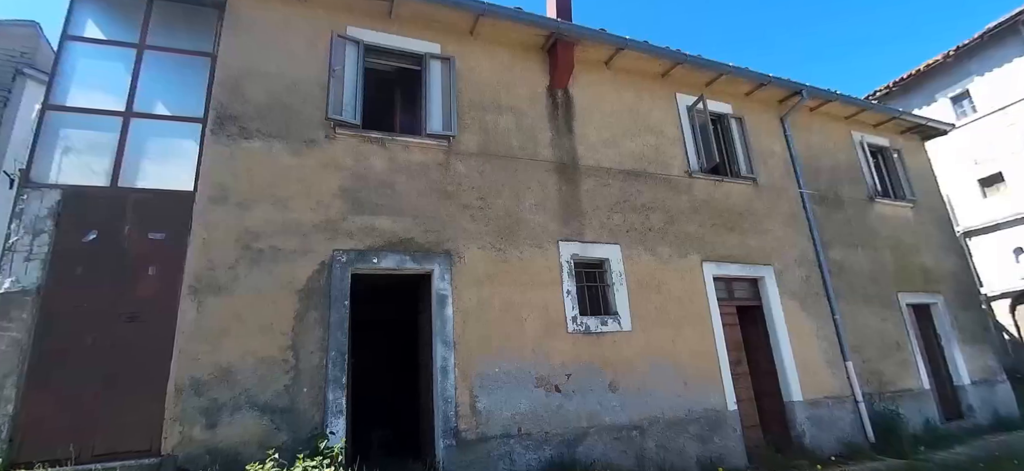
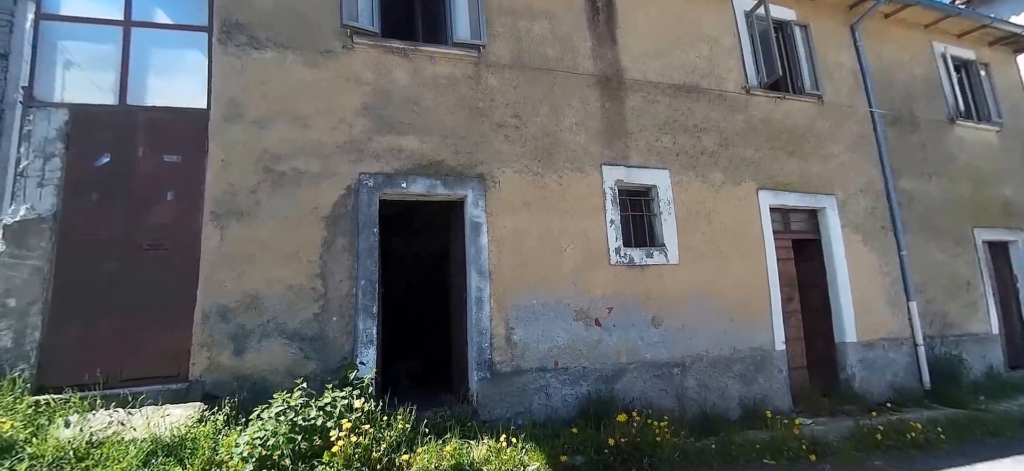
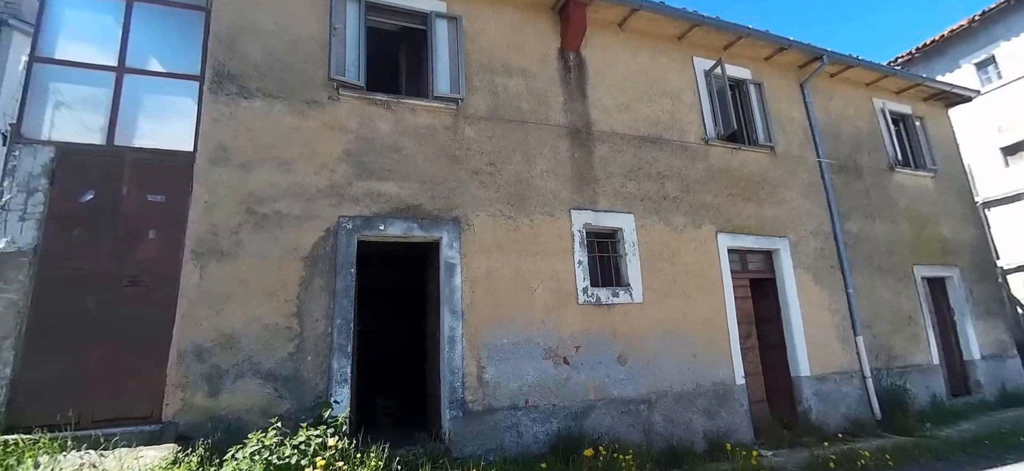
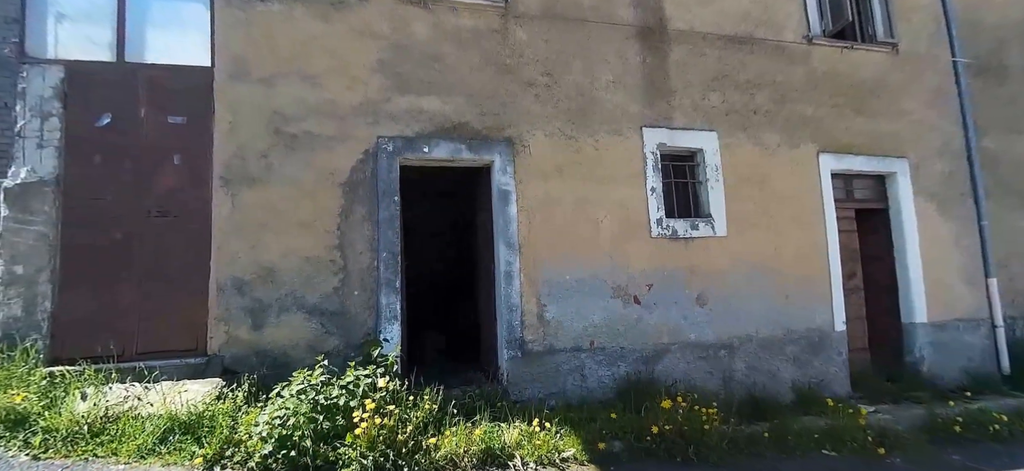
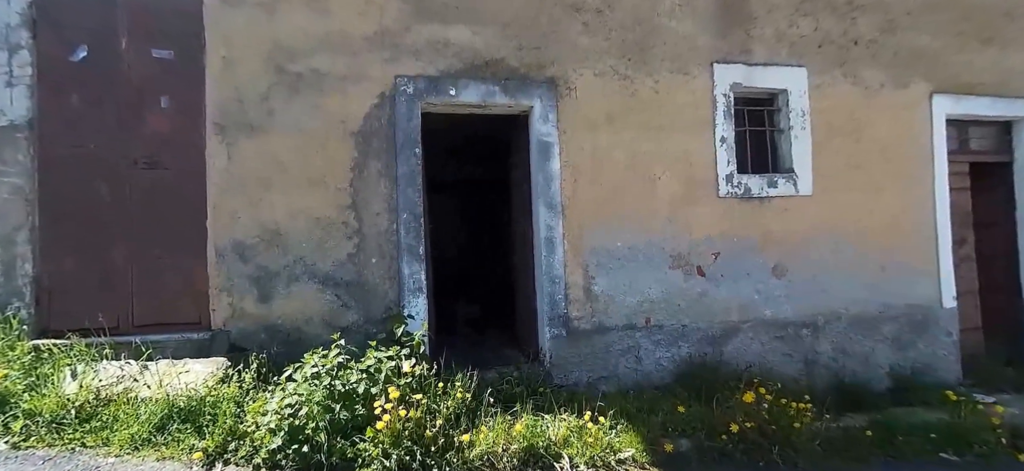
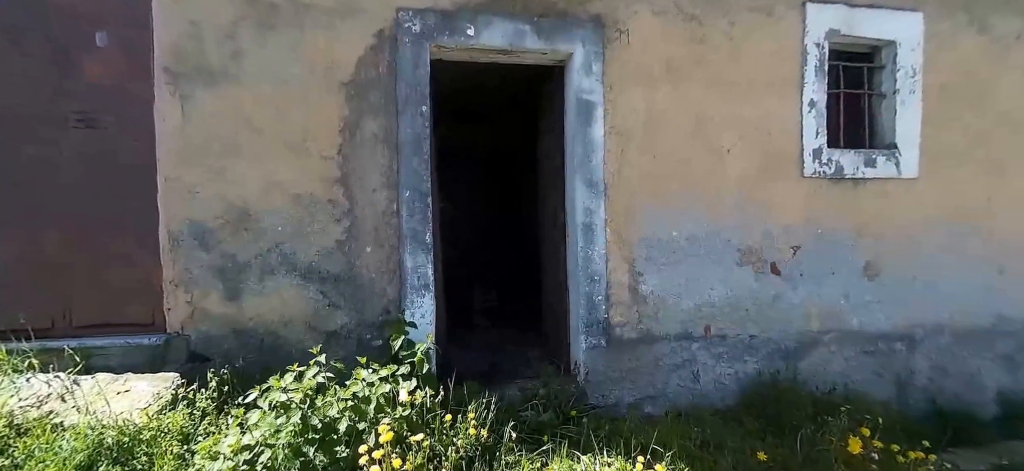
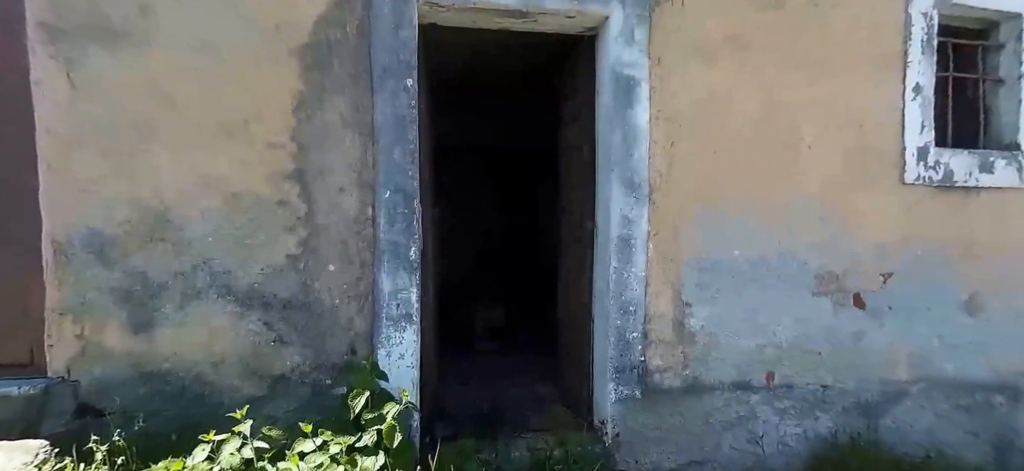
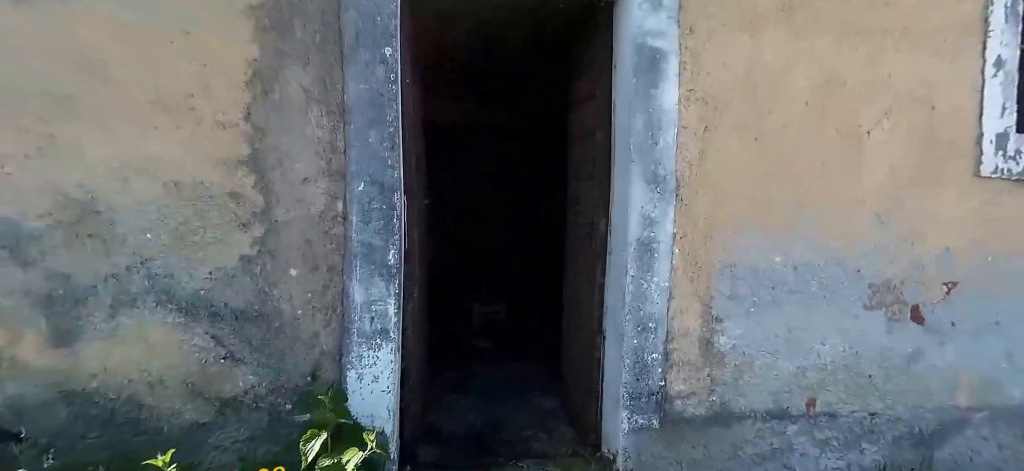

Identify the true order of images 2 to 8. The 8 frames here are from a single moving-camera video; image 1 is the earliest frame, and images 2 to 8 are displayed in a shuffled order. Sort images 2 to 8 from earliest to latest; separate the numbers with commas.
3, 2, 4, 5, 6, 7, 8
